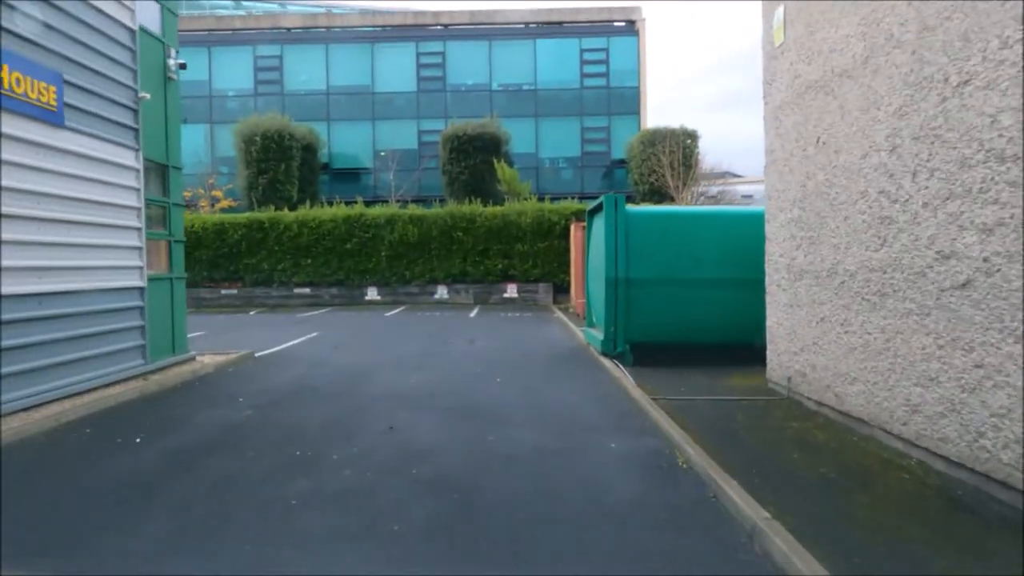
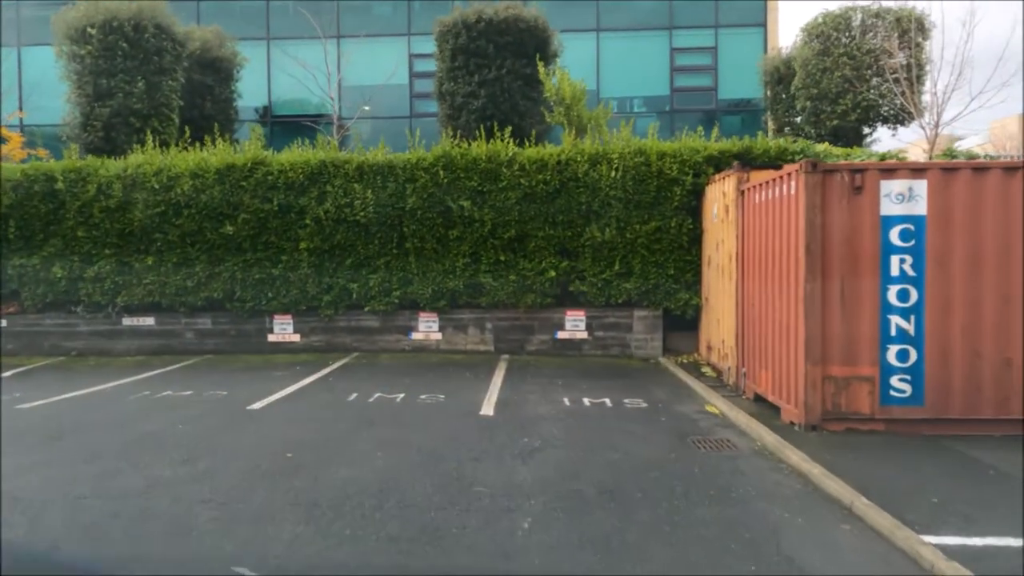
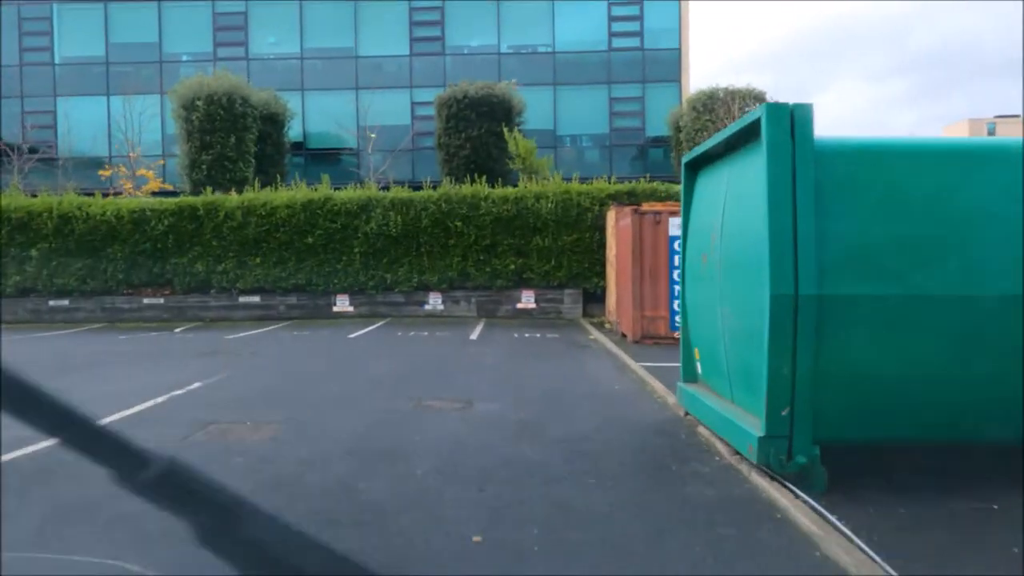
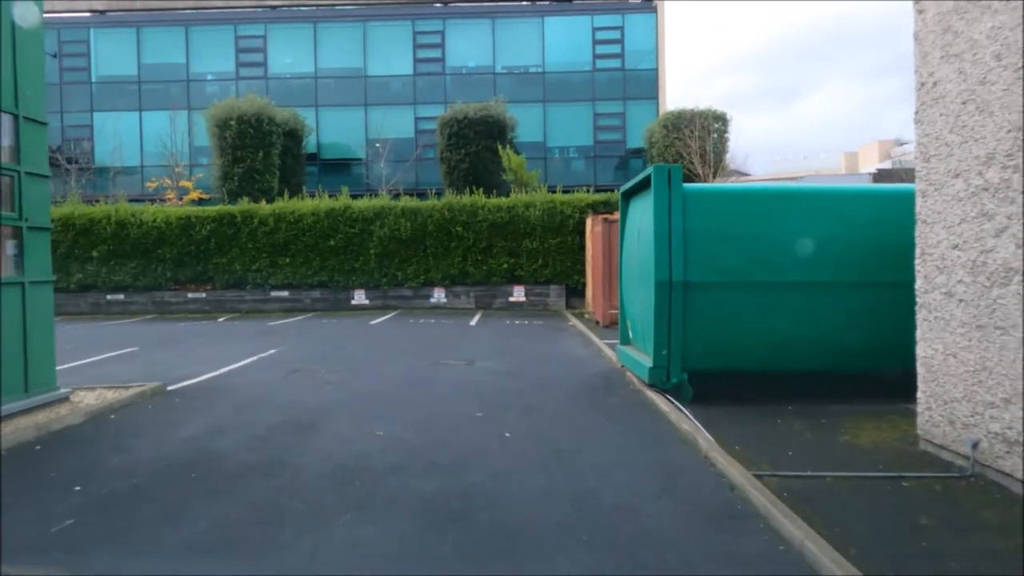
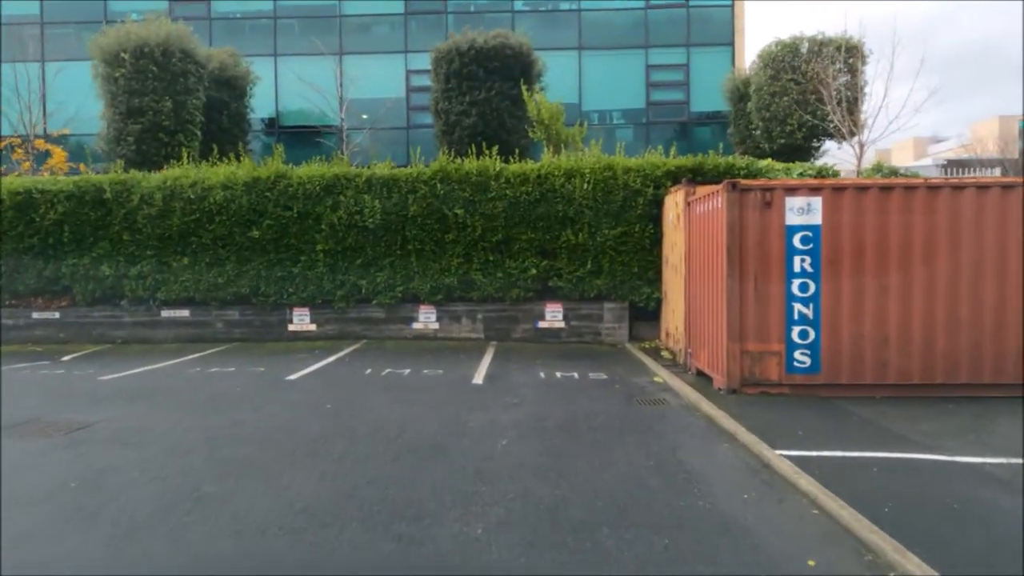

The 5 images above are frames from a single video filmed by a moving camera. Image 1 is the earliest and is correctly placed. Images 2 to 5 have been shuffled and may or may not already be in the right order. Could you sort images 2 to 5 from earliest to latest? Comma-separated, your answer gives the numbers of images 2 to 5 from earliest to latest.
4, 3, 5, 2
